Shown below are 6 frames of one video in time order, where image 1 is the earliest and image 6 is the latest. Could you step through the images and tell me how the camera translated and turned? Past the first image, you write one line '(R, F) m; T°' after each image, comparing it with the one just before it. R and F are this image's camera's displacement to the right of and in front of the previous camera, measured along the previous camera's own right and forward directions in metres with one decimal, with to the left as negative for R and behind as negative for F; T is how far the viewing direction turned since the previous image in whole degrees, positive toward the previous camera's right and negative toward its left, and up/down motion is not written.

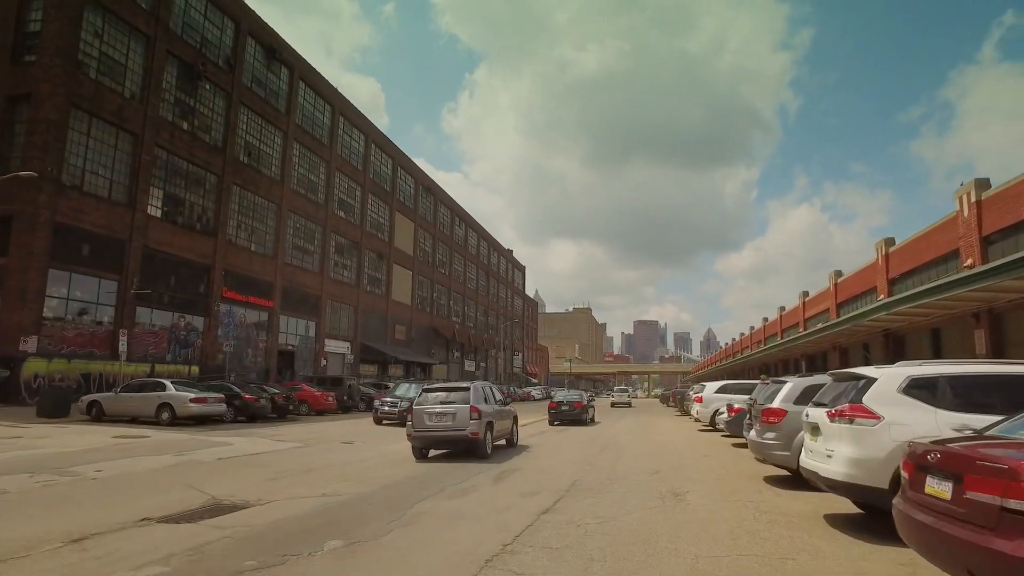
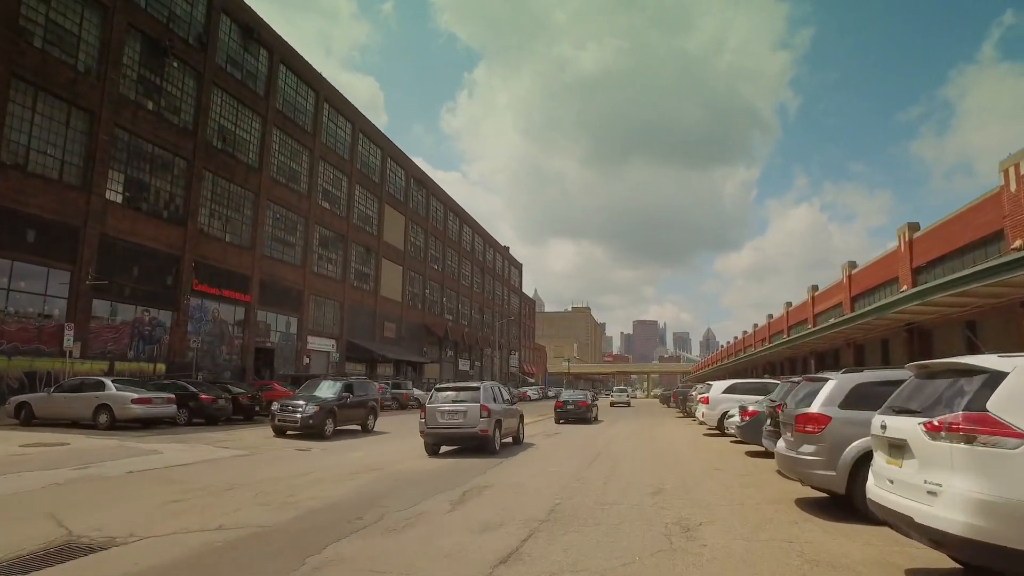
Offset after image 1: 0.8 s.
(+0.5, +2.3) m; 0°
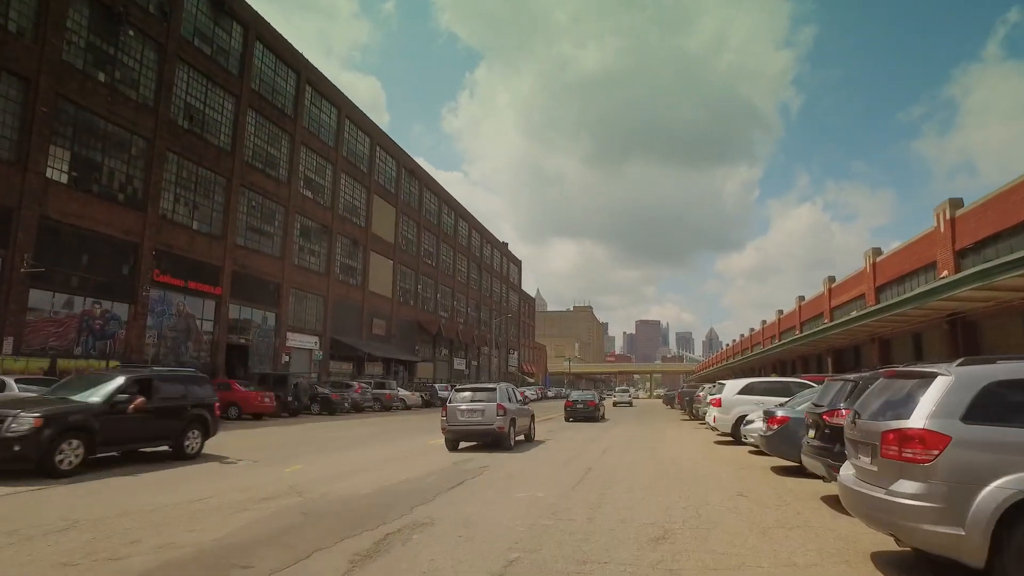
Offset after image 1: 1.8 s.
(+0.6, +2.9) m; 0°
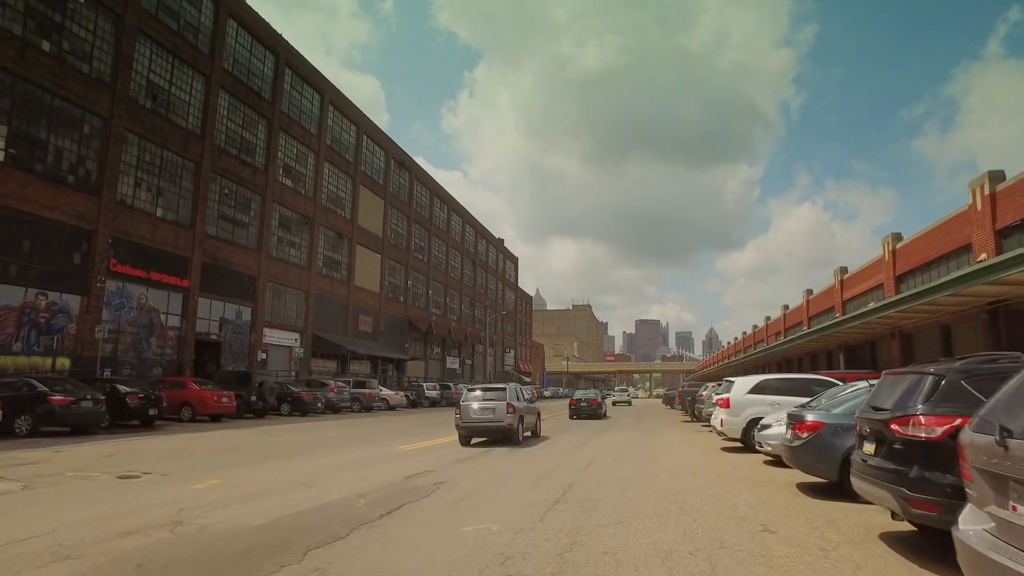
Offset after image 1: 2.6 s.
(+0.6, +2.4) m; 0°
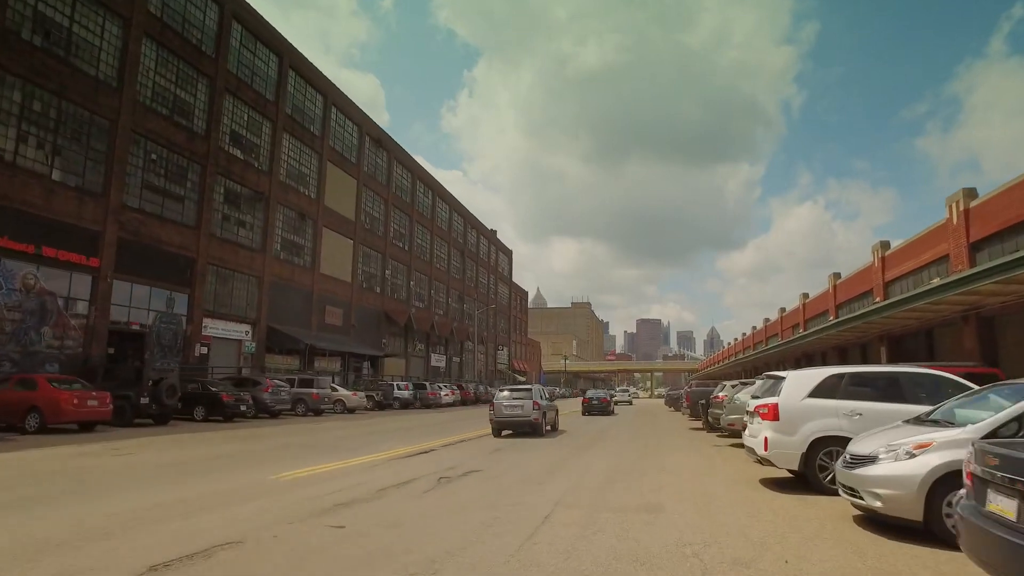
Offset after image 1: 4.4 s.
(+1.2, +5.6) m; 0°
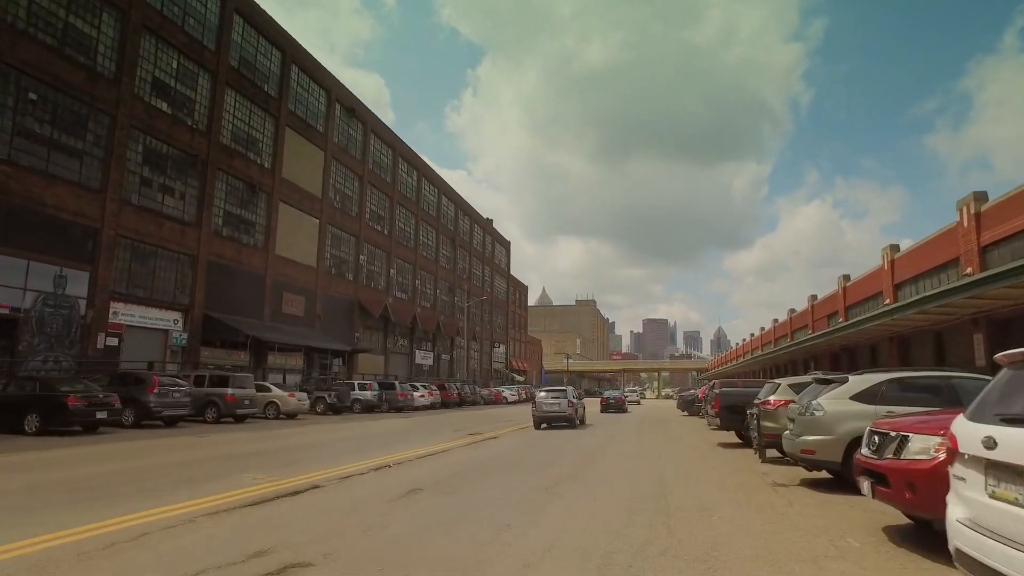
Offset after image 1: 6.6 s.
(+1.2, +6.7) m; -1°
